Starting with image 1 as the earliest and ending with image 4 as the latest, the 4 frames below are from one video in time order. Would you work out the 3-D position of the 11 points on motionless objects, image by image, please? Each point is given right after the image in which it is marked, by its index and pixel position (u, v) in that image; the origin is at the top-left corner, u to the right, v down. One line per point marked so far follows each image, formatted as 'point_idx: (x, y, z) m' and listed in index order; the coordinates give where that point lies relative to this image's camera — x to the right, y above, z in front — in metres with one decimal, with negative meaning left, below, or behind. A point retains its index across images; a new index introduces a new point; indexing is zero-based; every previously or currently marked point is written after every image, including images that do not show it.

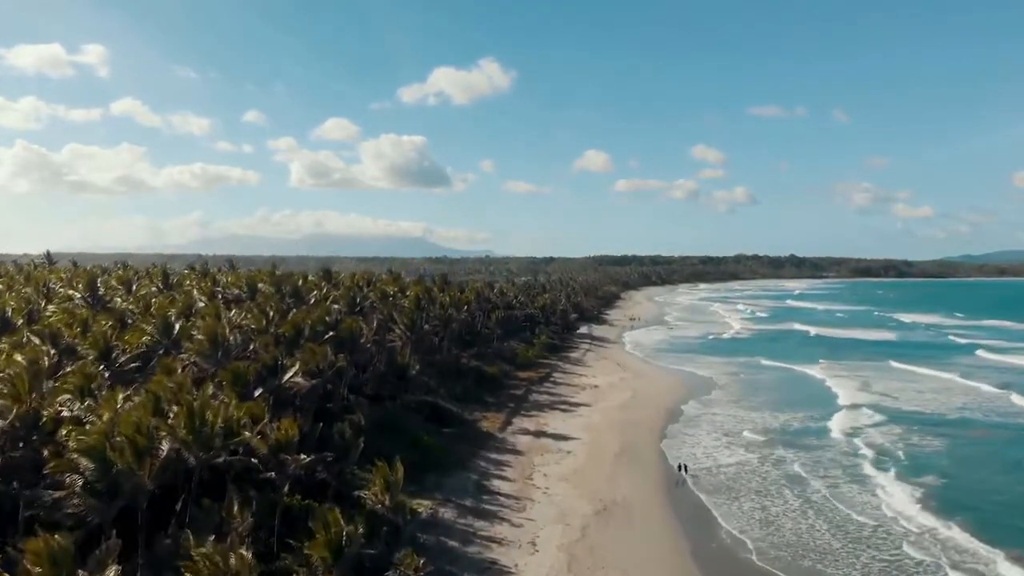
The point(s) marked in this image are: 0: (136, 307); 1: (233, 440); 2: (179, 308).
0: (-7.3, -0.3, +13.4) m
1: (-3.0, -1.7, +7.5) m
2: (-6.4, -0.4, +13.3) m
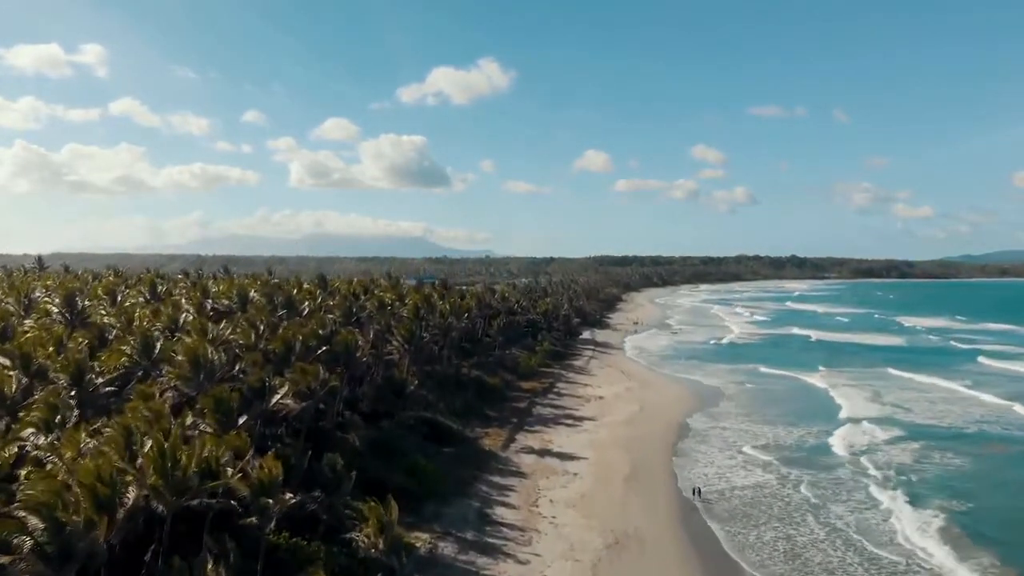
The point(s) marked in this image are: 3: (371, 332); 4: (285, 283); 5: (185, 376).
0: (-7.2, -0.6, +12.7) m
1: (-3.0, -1.9, +6.8) m
2: (-6.4, -0.6, +12.6) m
3: (-3.4, -1.1, +16.7) m
4: (-6.4, +0.1, +19.4) m
5: (-4.5, -1.2, +9.5) m
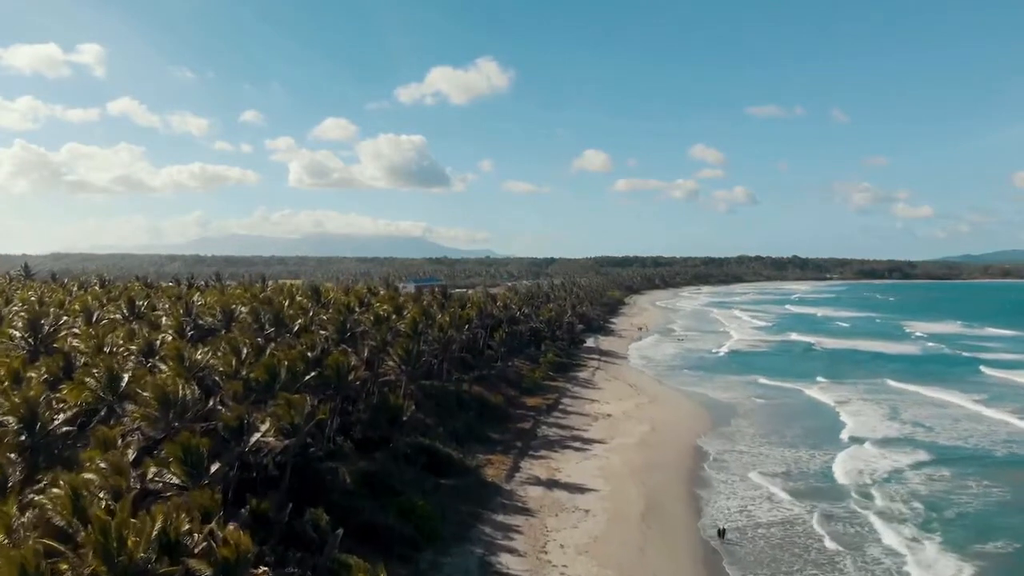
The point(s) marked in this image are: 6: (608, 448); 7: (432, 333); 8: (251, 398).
0: (-7.1, -0.9, +11.6) m
1: (-2.9, -2.3, +5.7) m
2: (-6.3, -1.0, +11.5) m
3: (-3.3, -1.4, +15.6) m
4: (-6.3, -0.2, +18.3) m
5: (-4.4, -1.6, +8.5) m
6: (+2.2, -3.8, +16.2) m
7: (-2.2, -1.2, +18.7) m
8: (-4.0, -1.7, +10.6) m
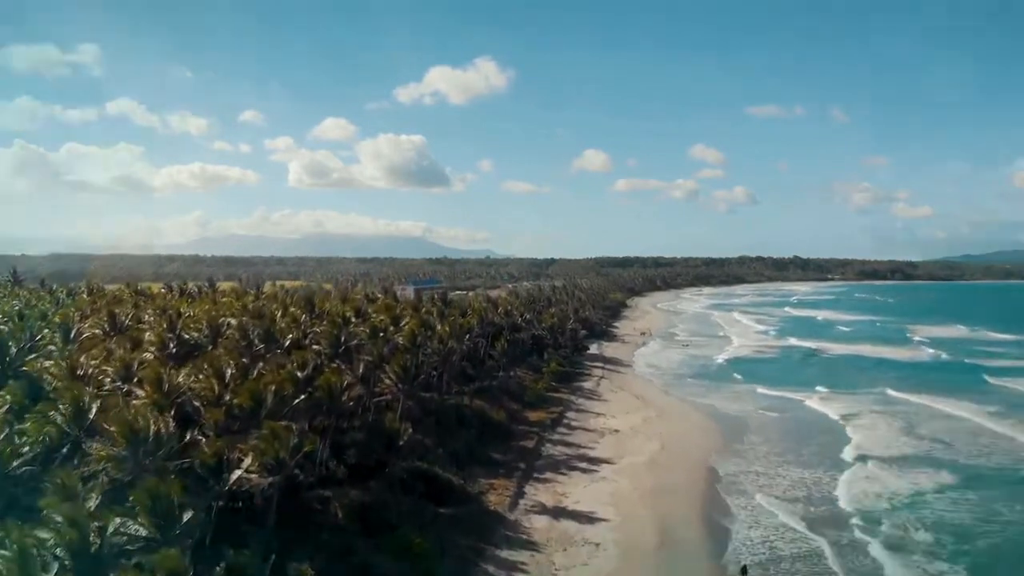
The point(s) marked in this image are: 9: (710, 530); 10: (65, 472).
0: (-7.1, -1.2, +10.8) m
1: (-2.8, -2.5, +4.9) m
2: (-6.2, -1.3, +10.7) m
3: (-3.3, -1.7, +14.8) m
4: (-6.2, -0.5, +17.5) m
5: (-4.3, -1.9, +7.6) m
6: (+2.3, -4.0, +15.4) m
7: (-2.1, -1.5, +17.9) m
8: (-4.0, -2.0, +9.8) m
9: (+3.5, -4.3, +12.2) m
10: (-4.7, -1.9, +7.3) m
